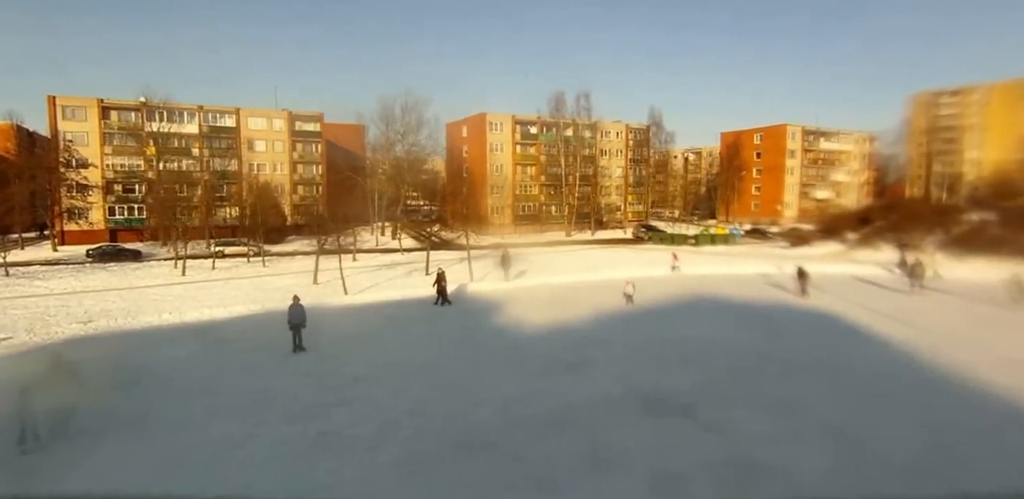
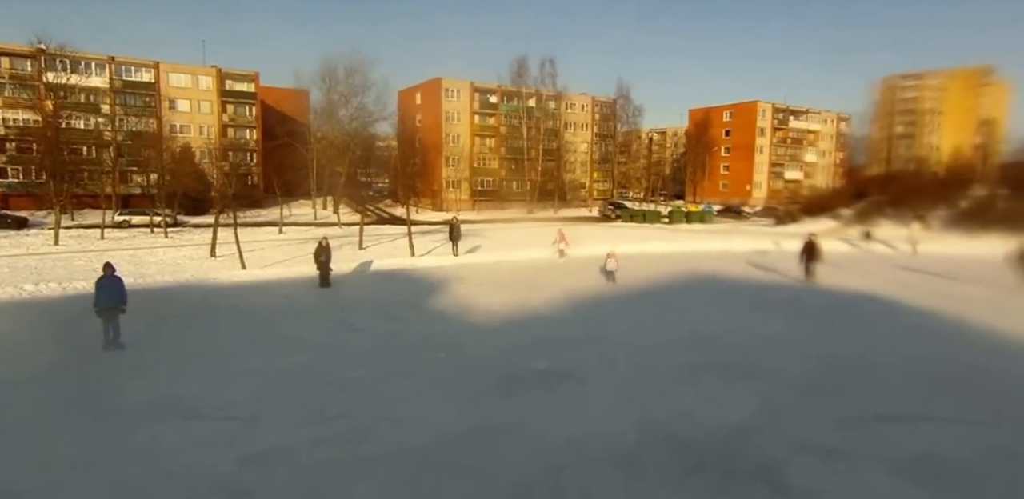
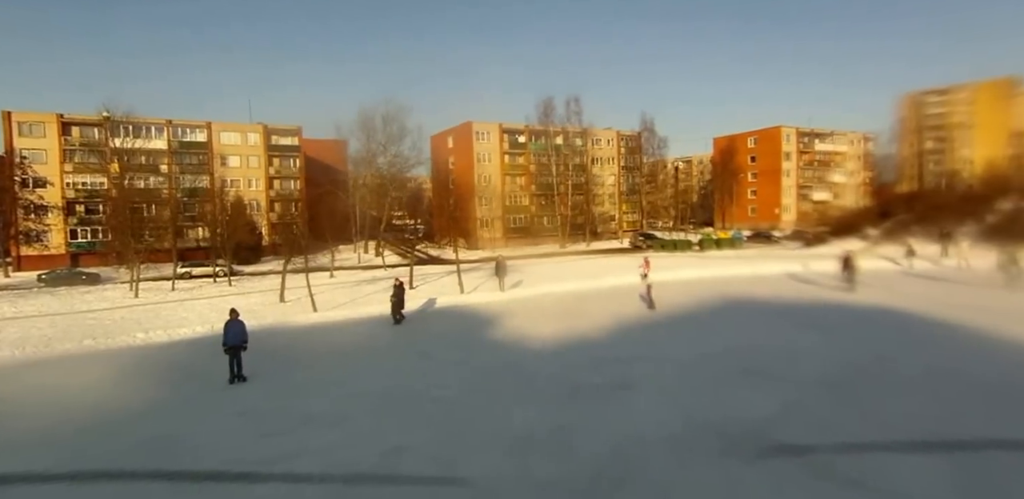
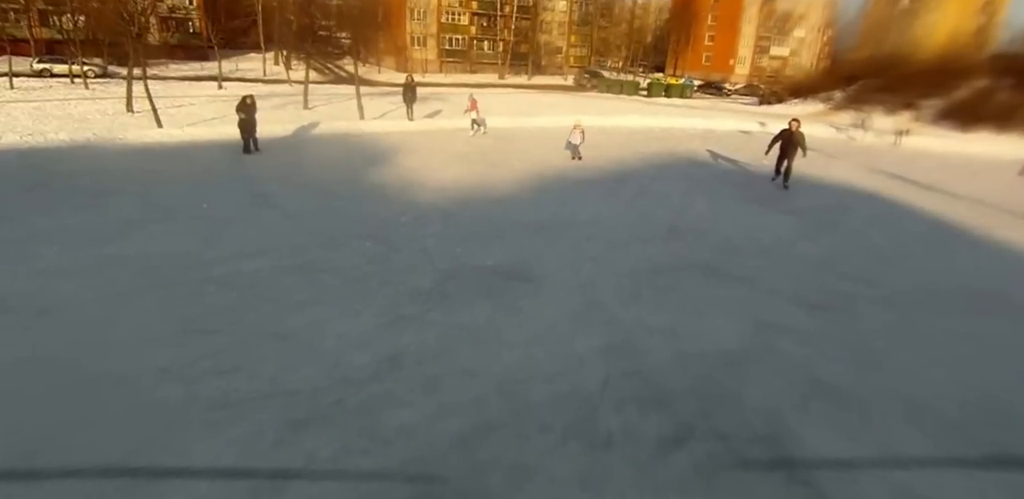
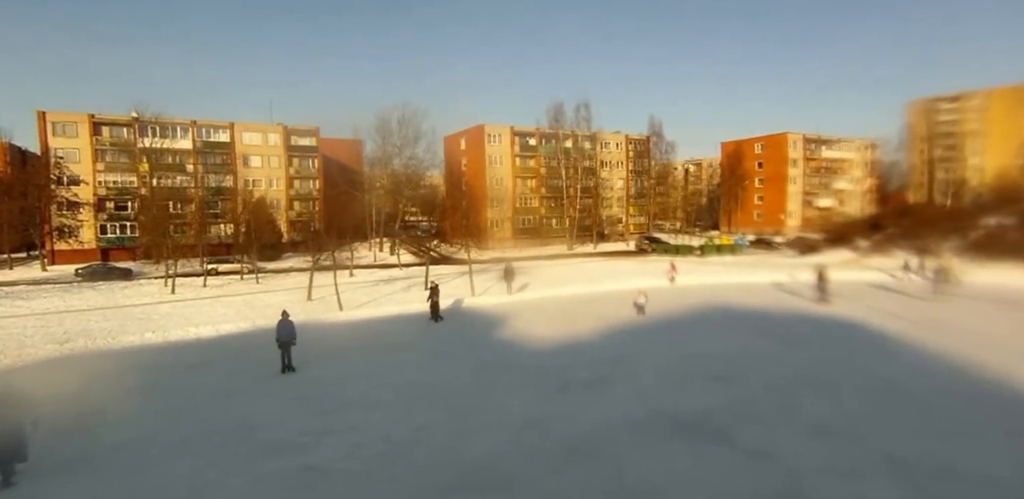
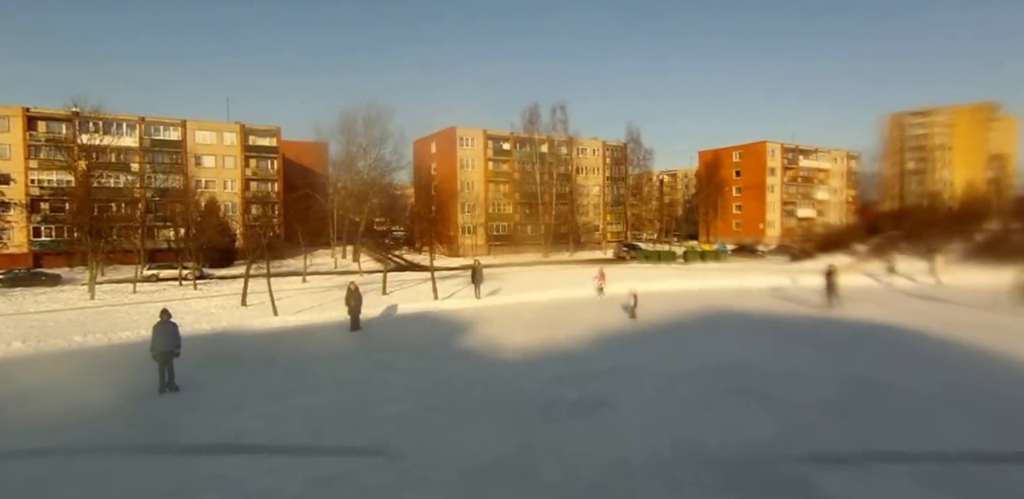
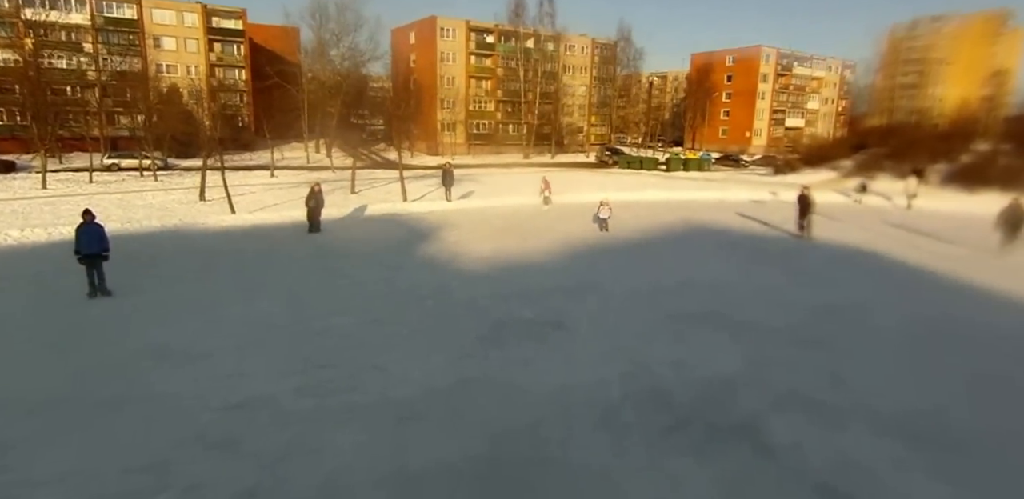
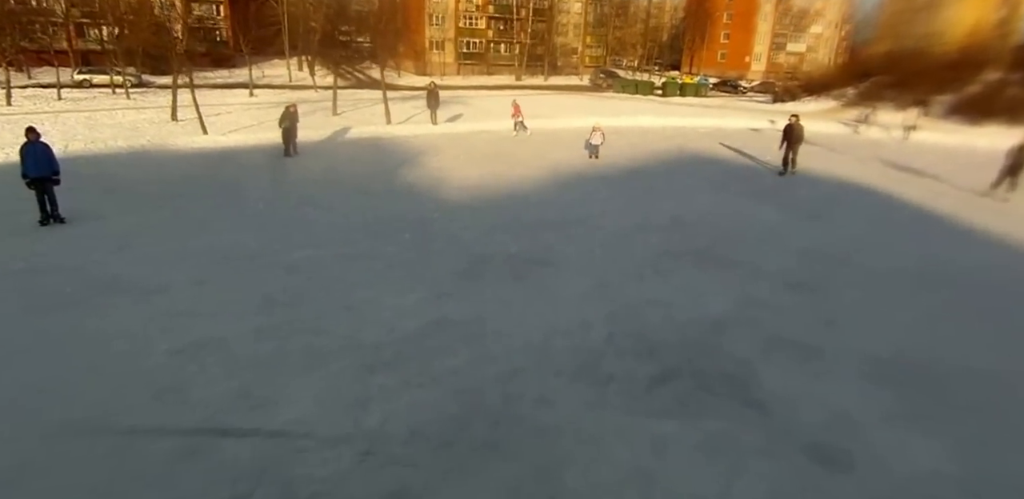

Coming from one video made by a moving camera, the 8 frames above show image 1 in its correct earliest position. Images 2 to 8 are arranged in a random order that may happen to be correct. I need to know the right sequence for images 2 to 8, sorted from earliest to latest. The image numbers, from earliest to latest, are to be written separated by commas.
5, 3, 6, 2, 7, 8, 4
